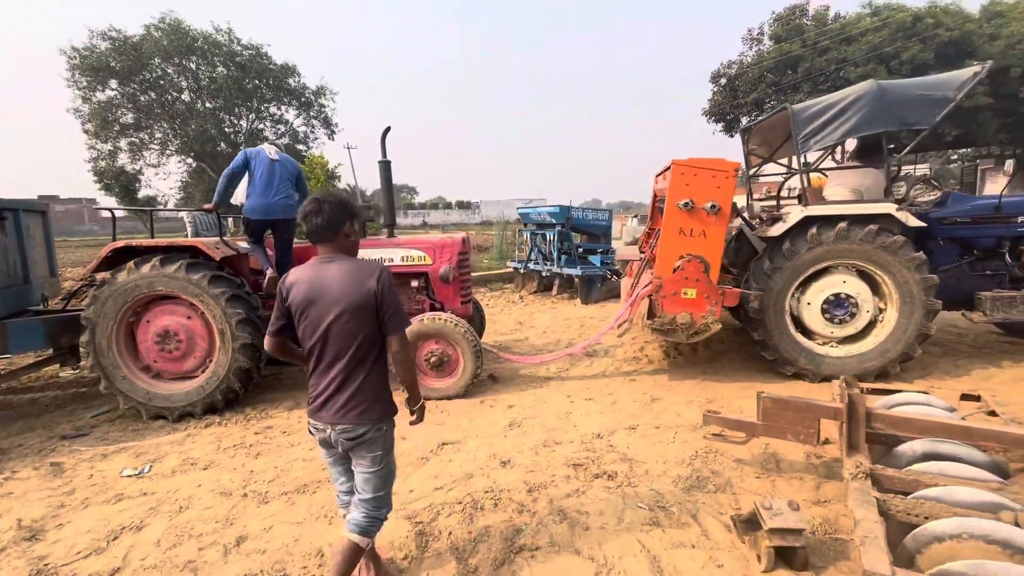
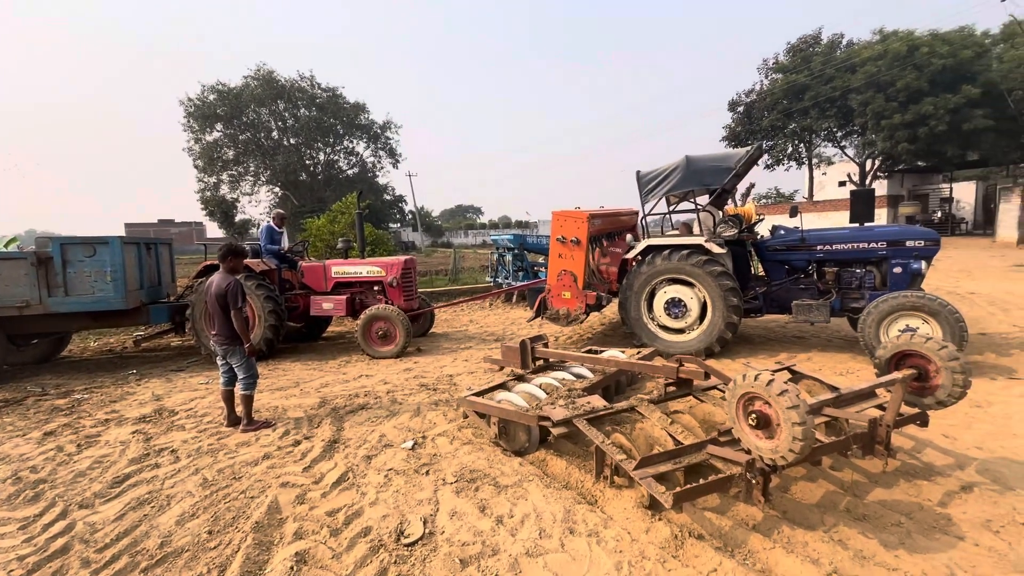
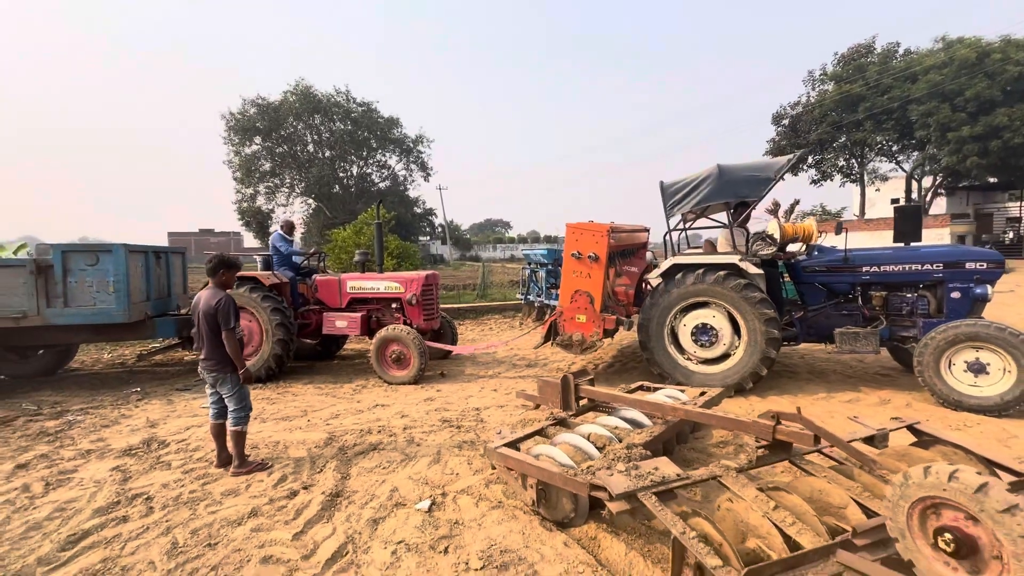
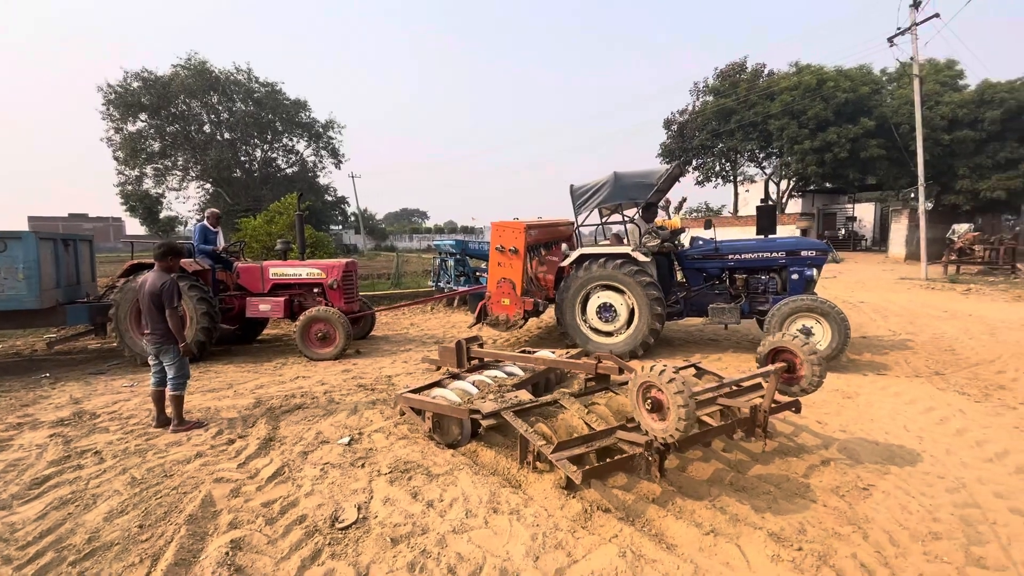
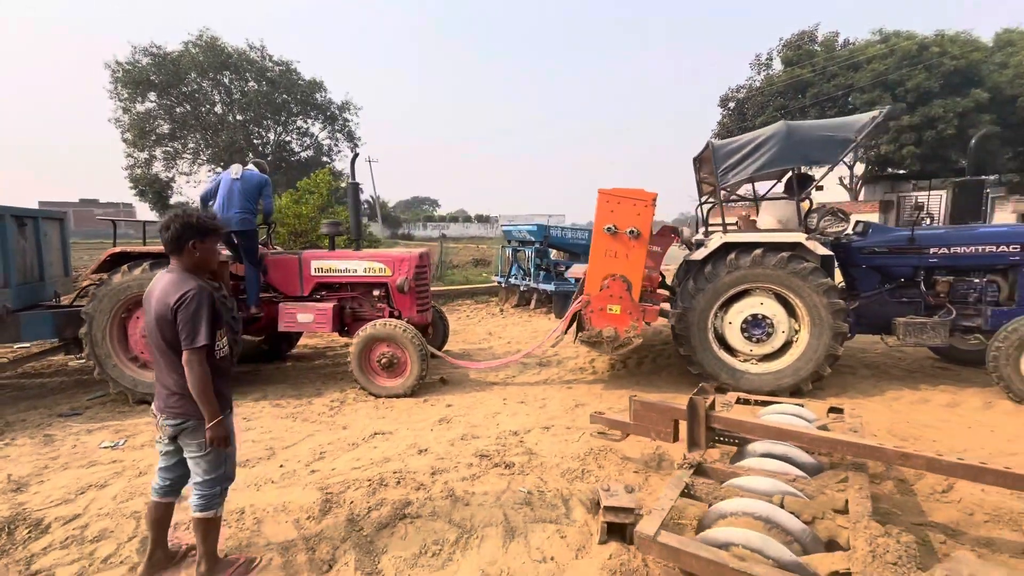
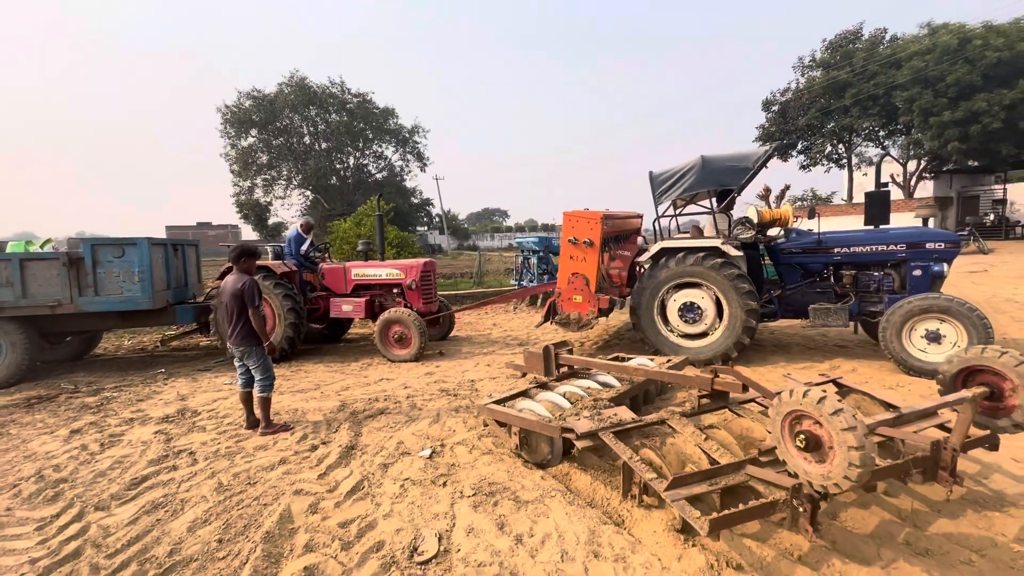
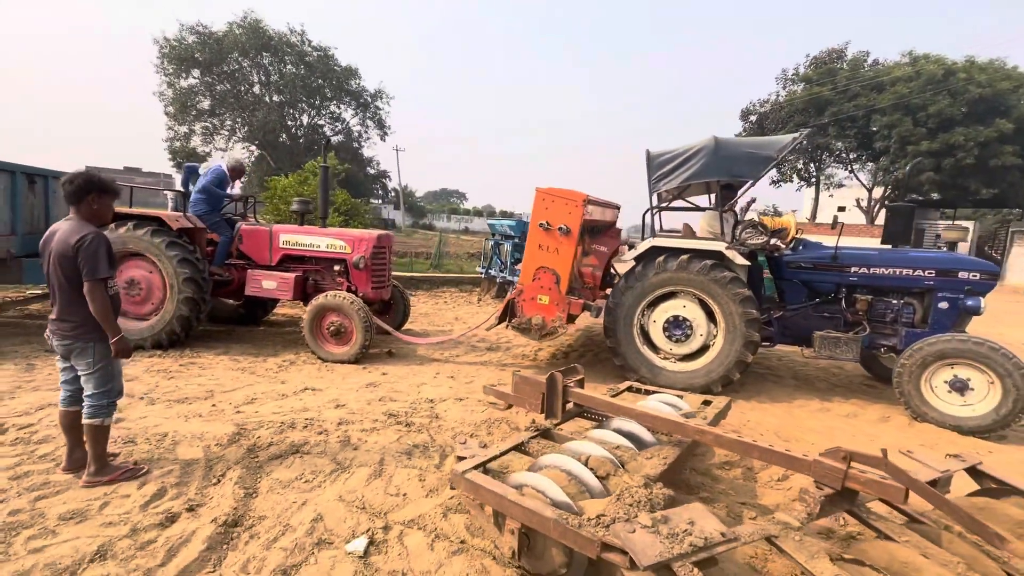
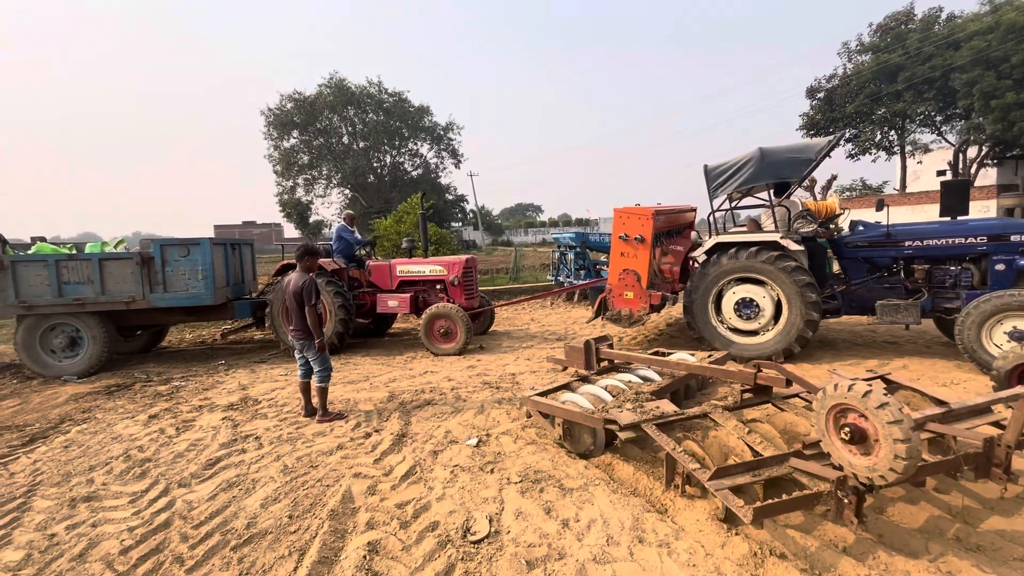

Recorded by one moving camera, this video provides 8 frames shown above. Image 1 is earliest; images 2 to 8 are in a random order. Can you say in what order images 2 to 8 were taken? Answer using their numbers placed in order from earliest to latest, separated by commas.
5, 7, 3, 6, 8, 2, 4
